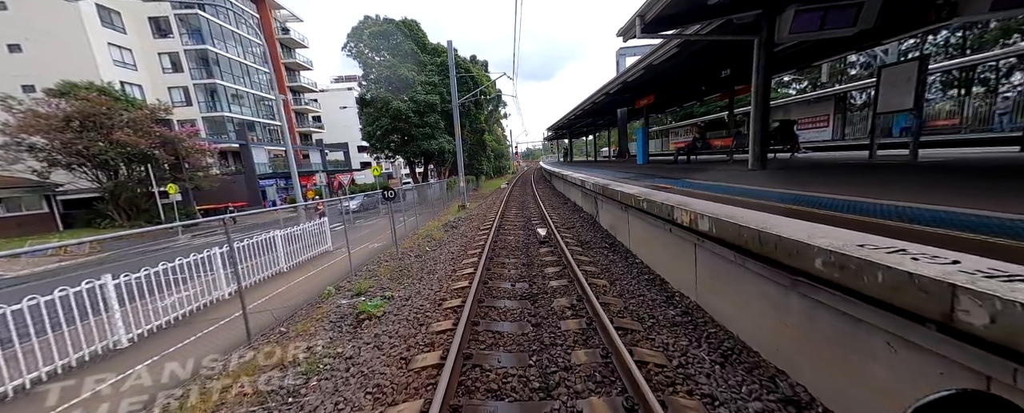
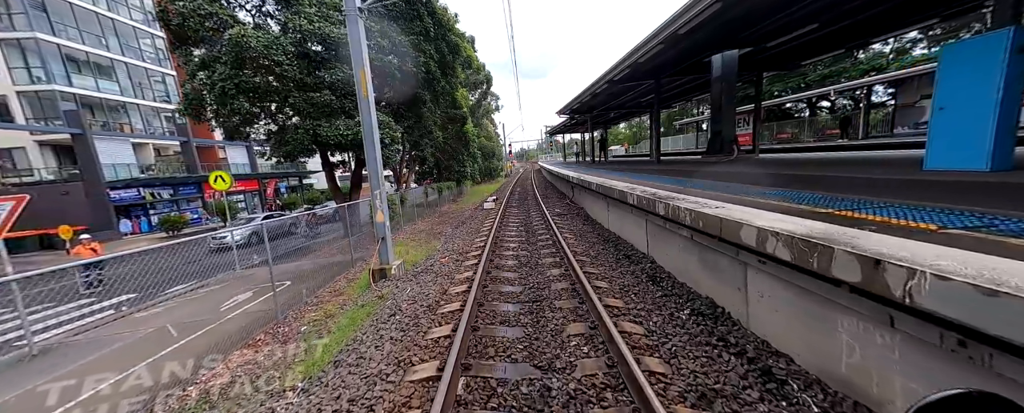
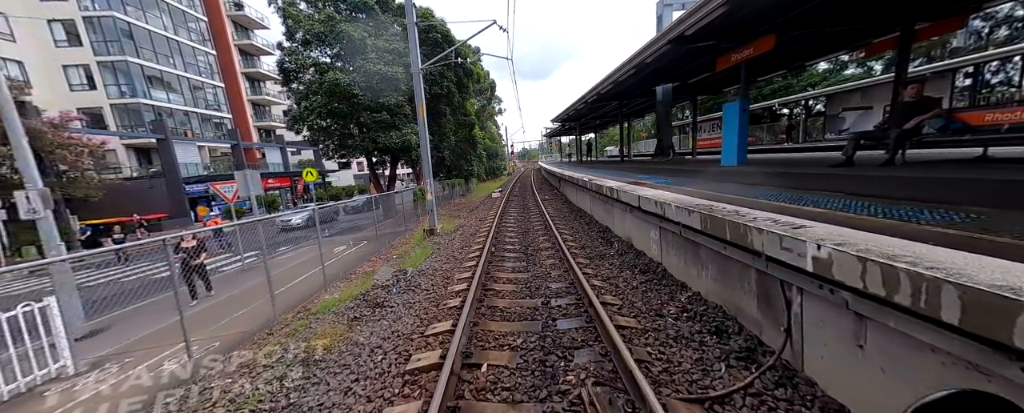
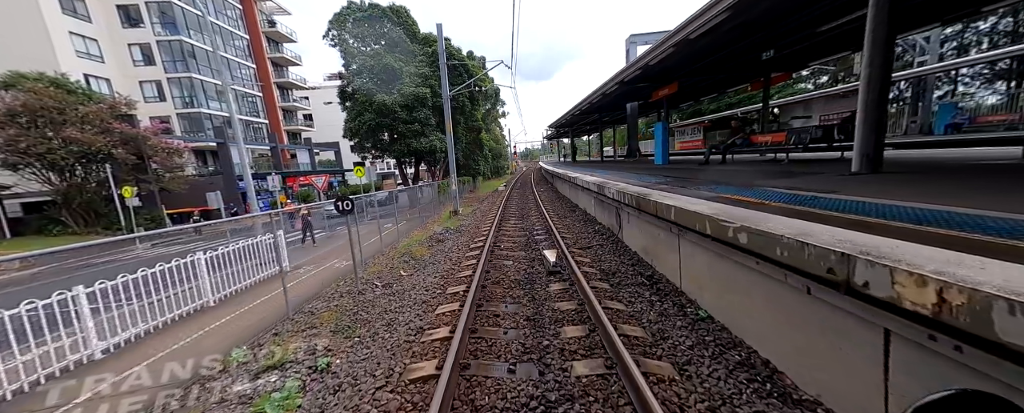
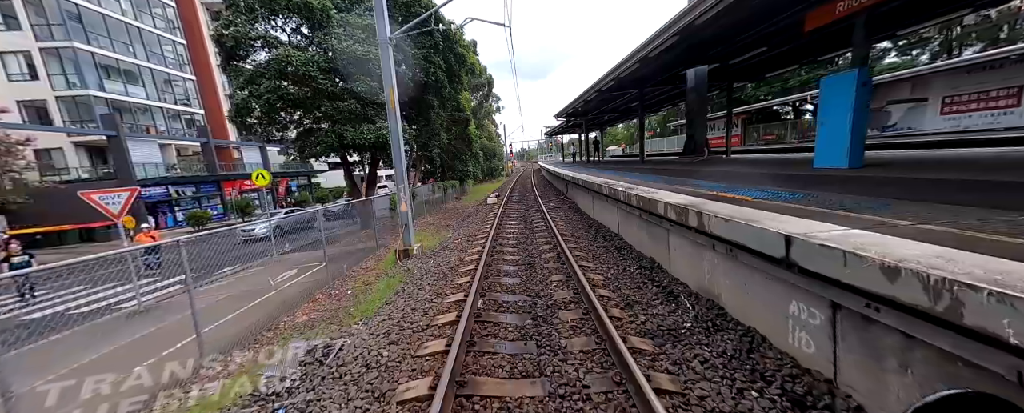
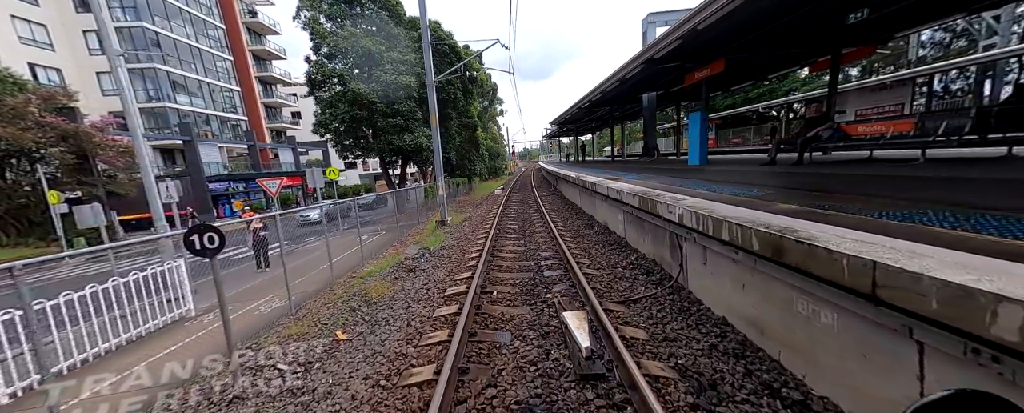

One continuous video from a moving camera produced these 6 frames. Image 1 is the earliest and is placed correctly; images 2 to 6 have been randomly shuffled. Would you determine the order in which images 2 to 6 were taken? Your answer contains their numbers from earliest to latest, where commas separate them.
4, 6, 3, 5, 2
